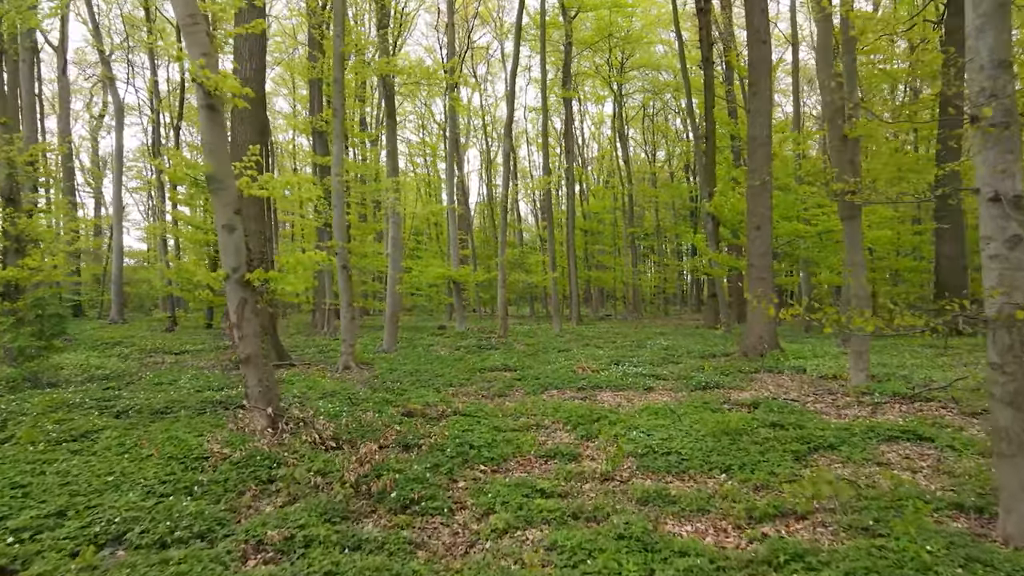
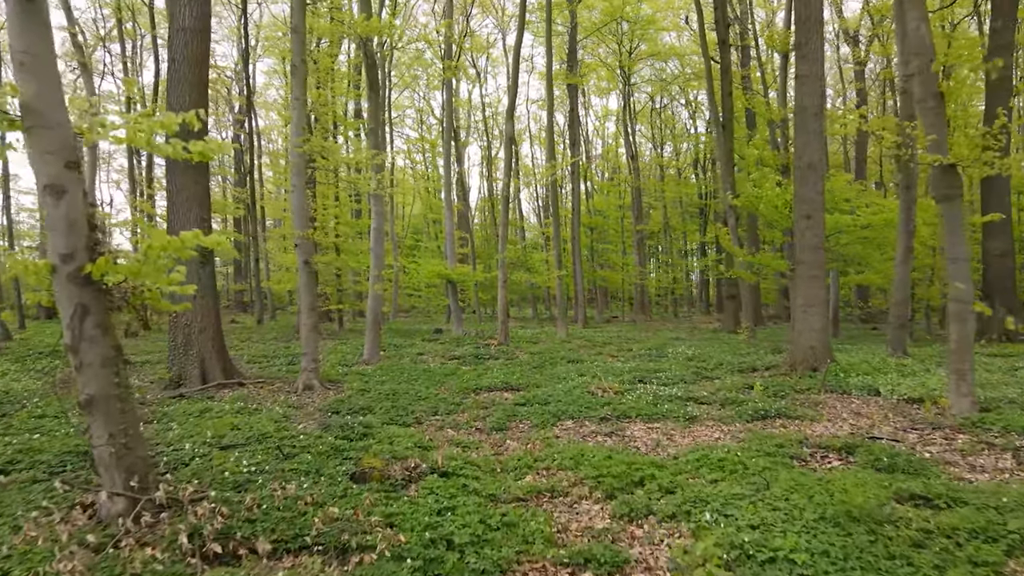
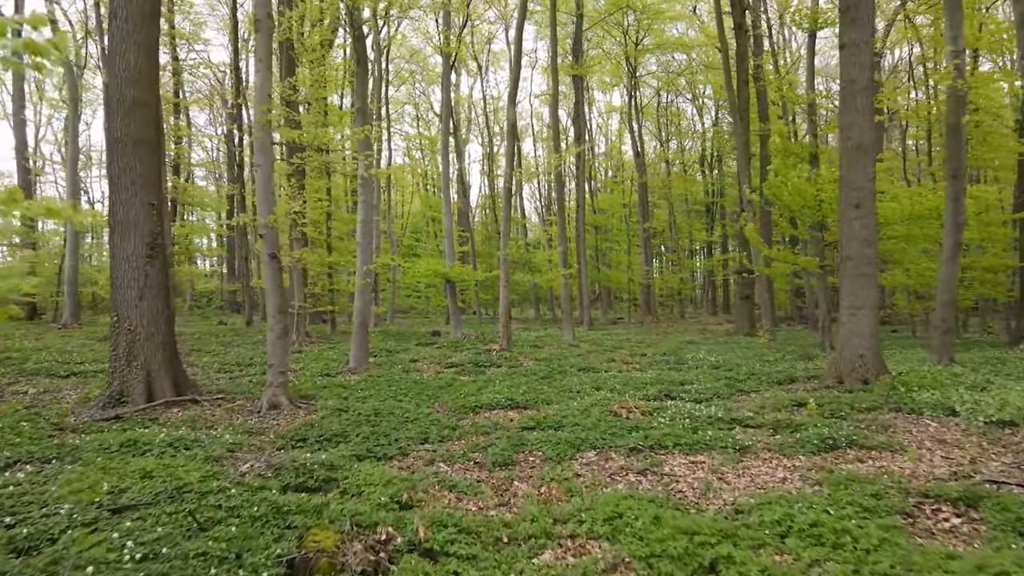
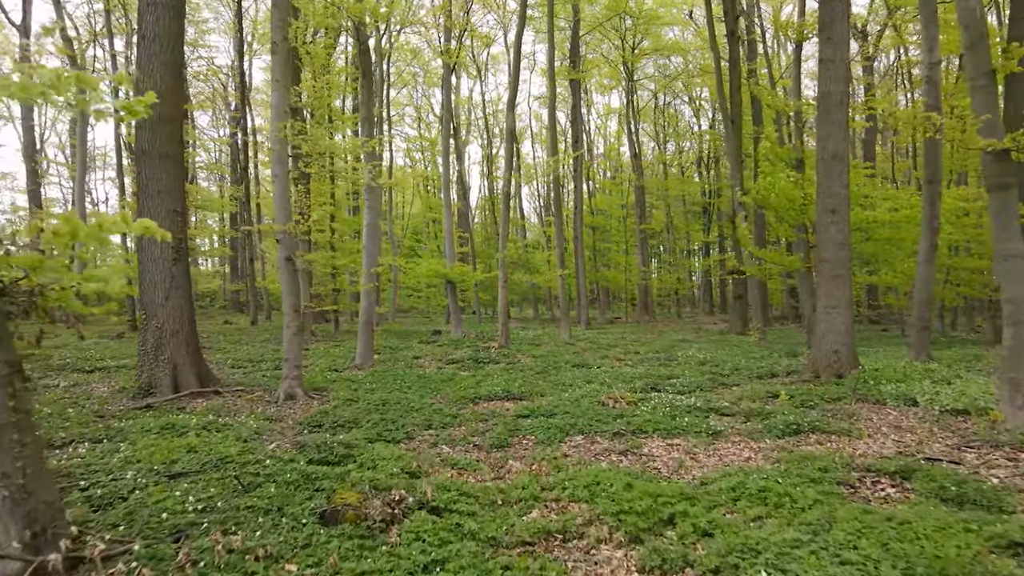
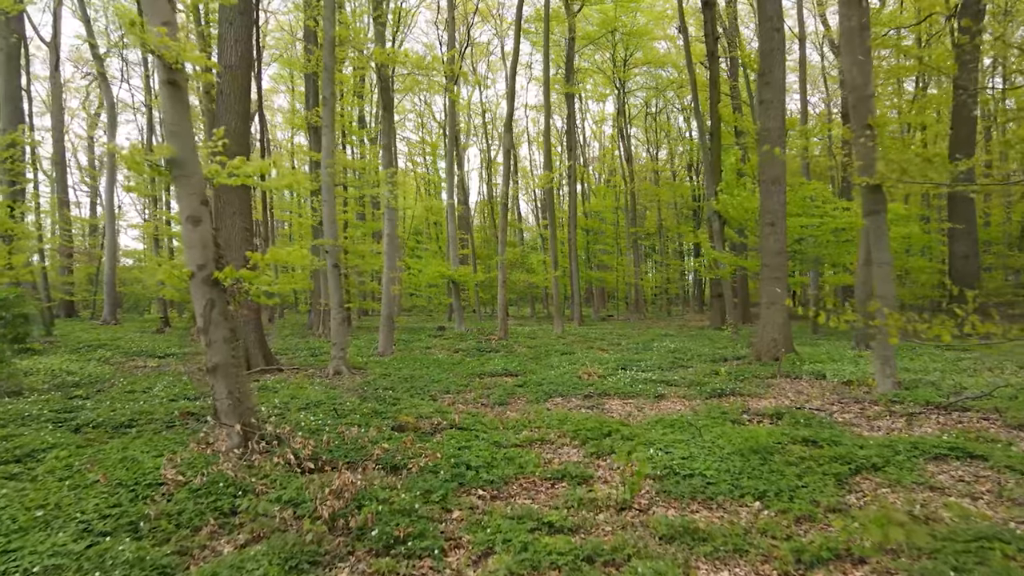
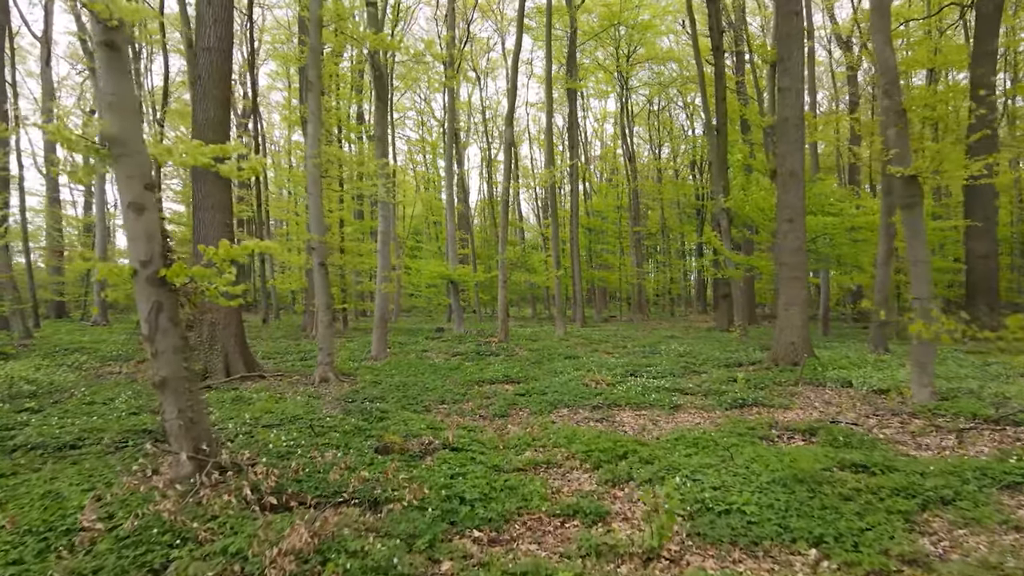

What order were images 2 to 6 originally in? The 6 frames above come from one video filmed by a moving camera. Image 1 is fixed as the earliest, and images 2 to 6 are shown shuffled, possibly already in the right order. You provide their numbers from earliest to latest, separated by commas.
5, 6, 2, 4, 3
